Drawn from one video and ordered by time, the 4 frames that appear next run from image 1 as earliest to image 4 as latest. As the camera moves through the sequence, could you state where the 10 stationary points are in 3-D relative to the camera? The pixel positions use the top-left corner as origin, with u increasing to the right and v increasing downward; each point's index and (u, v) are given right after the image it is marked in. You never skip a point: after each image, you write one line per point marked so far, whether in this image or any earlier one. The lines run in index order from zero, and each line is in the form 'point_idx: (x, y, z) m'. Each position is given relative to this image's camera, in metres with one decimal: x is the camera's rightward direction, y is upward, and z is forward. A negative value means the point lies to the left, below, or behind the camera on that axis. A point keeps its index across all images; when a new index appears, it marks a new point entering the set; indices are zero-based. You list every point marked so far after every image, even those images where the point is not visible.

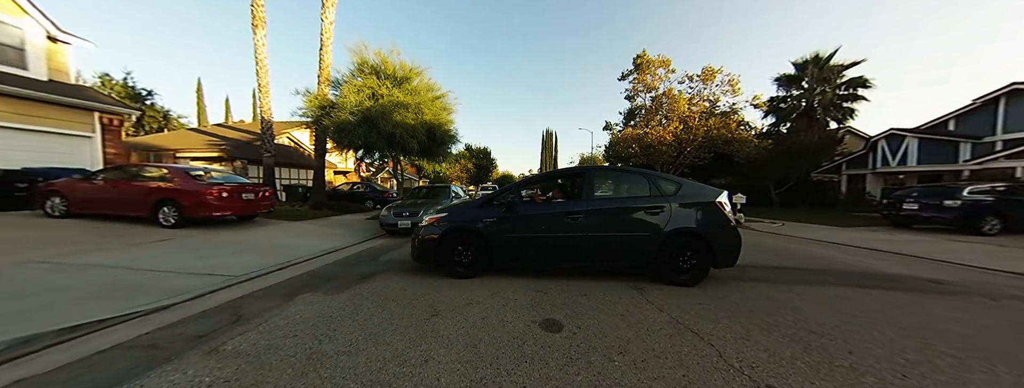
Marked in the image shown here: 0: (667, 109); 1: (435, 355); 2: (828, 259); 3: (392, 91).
0: (+12.8, +7.0, +19.8) m
1: (-0.6, -1.3, +2.0) m
2: (+8.1, -1.6, +6.2) m
3: (-6.3, +5.2, +12.3) m
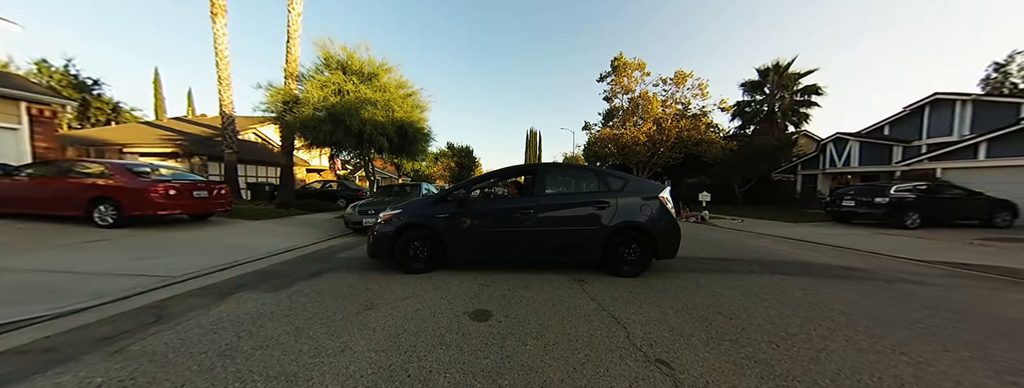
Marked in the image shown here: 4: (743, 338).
0: (+11.1, +7.1, +20.5) m
1: (-1.3, -1.3, +2.0) m
2: (+7.1, -1.6, +6.7) m
3: (-7.5, +5.2, +12.0) m
4: (+2.0, -1.3, +2.1) m
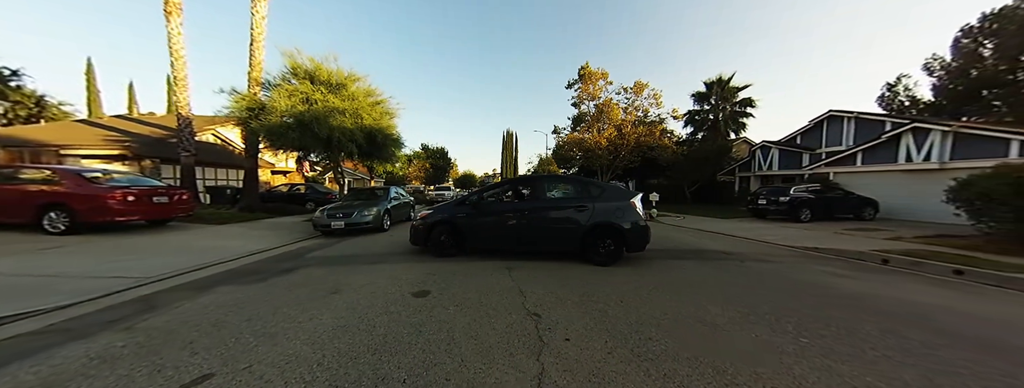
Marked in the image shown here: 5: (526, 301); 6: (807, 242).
0: (+8.6, +7.1, +22.2) m
1: (-2.2, -1.4, +2.7) m
2: (+5.8, -1.6, +8.1) m
3: (-9.2, +5.1, +12.2) m
4: (+1.1, -1.4, +3.1) m
5: (+0.2, -1.4, +3.1) m
6: (+9.6, -1.6, +7.9) m
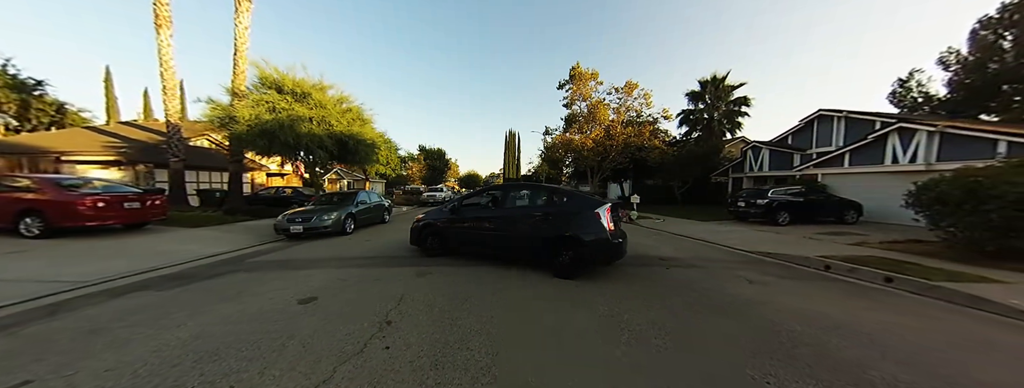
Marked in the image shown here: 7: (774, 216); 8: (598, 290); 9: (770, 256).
0: (+7.5, +7.0, +22.0) m
1: (-3.9, -1.5, +2.9) m
2: (+4.4, -1.8, +8.0) m
3: (-10.6, +4.9, +12.6) m
4: (-0.5, -1.5, +3.2) m
5: (-1.5, -1.5, +3.1) m
6: (+8.1, -1.7, +7.7) m
7: (+12.2, -1.0, +11.1) m
8: (+1.5, -1.6, +4.2) m
9: (+6.9, -1.7, +6.4) m
